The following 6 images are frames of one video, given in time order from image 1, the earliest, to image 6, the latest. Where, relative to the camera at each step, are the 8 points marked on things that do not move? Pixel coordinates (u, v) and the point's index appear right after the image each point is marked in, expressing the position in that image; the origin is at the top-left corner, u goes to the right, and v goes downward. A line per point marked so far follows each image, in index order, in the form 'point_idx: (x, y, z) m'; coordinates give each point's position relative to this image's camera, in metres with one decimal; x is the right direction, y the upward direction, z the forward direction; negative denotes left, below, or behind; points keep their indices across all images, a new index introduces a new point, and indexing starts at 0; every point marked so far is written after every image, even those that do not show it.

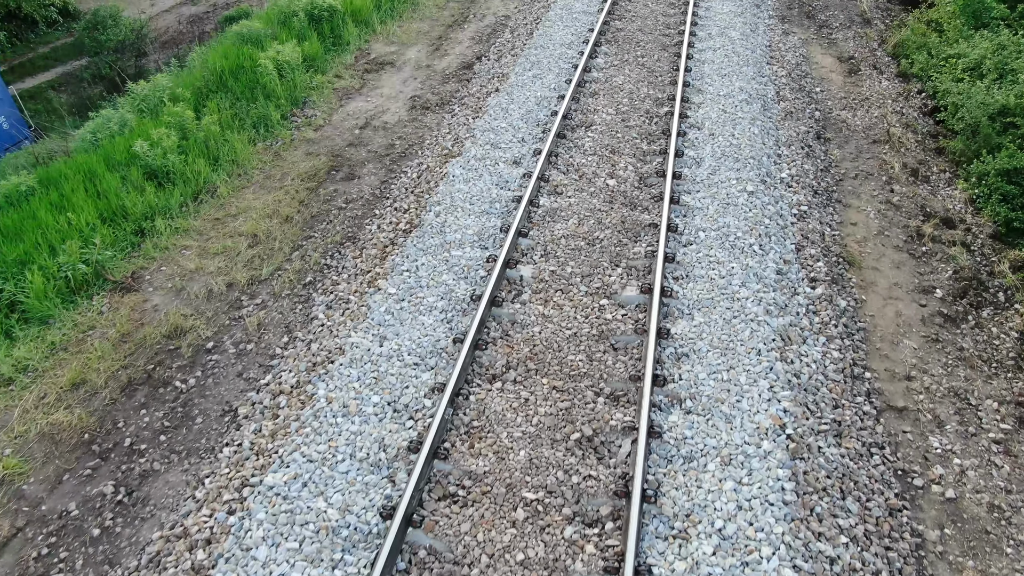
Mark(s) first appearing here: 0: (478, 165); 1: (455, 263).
0: (-0.3, +1.1, +7.0) m
1: (-0.4, +0.2, +5.8) m
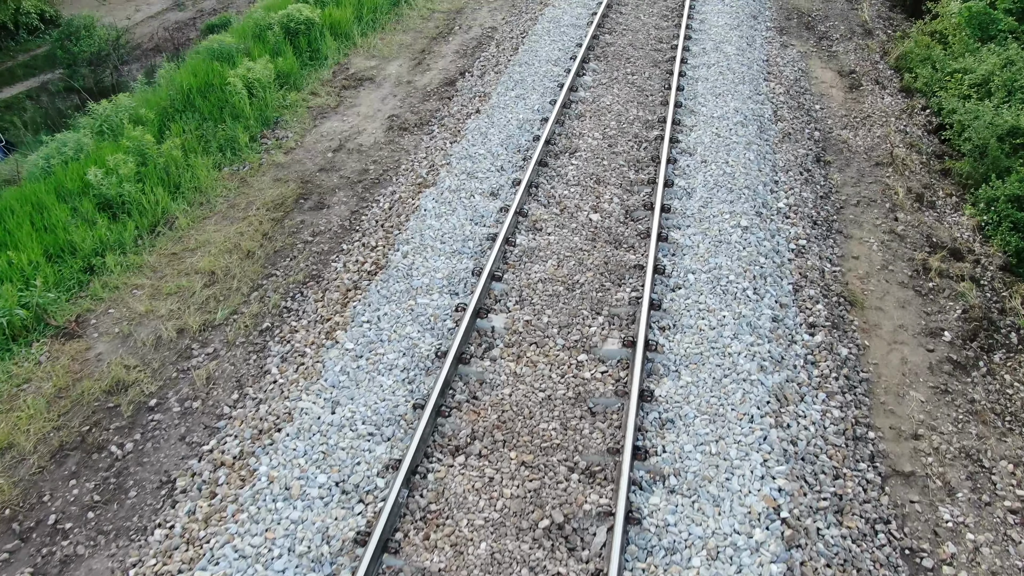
0: (-0.5, +0.8, +6.6) m
1: (-0.6, -0.2, +5.3) m
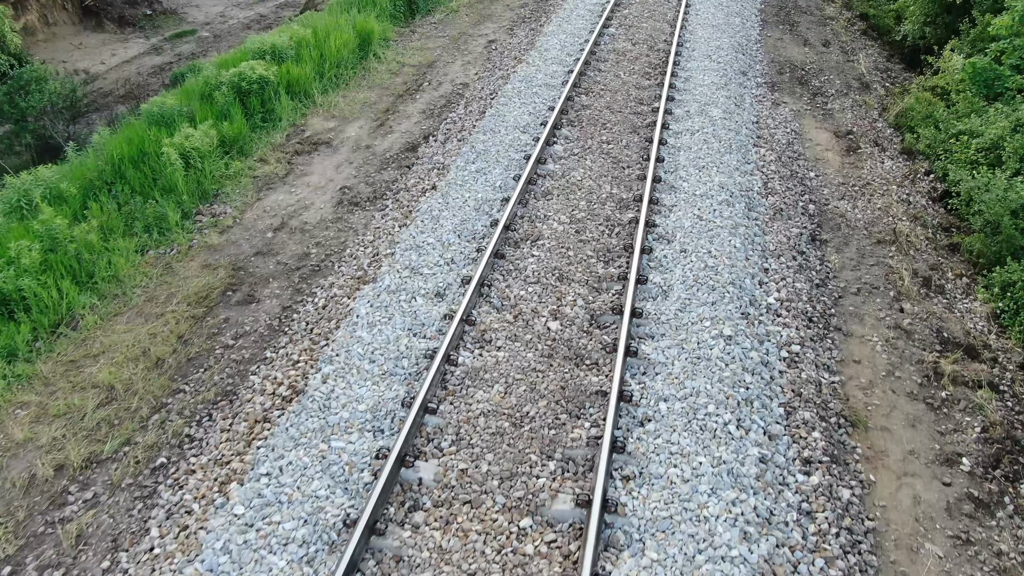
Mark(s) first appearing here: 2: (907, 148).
0: (-0.9, -0.1, +5.7) m
1: (-1.0, -1.0, +4.4) m
2: (+5.1, +1.8, +10.2) m
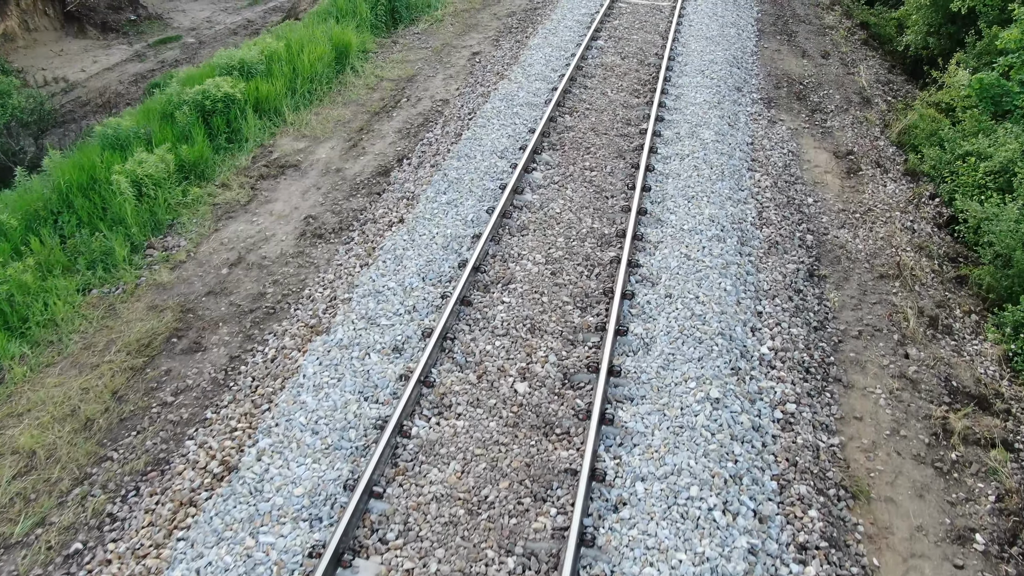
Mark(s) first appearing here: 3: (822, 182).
0: (-1.1, -0.4, +5.1) m
1: (-1.2, -1.3, +3.8) m
2: (+4.9, +1.5, +9.6) m
3: (+3.5, +1.2, +8.9) m
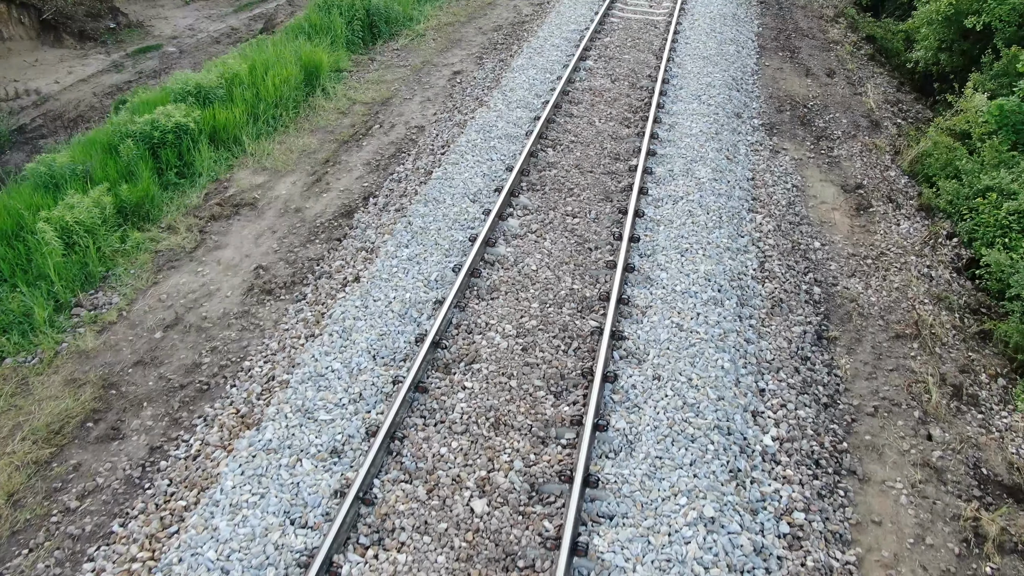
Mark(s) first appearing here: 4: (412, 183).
0: (-1.4, -1.0, +4.4) m
1: (-1.5, -1.8, +3.0) m
2: (+4.7, +0.9, +8.8) m
3: (+3.3, +0.7, +8.1) m
4: (-1.0, +1.0, +7.6) m
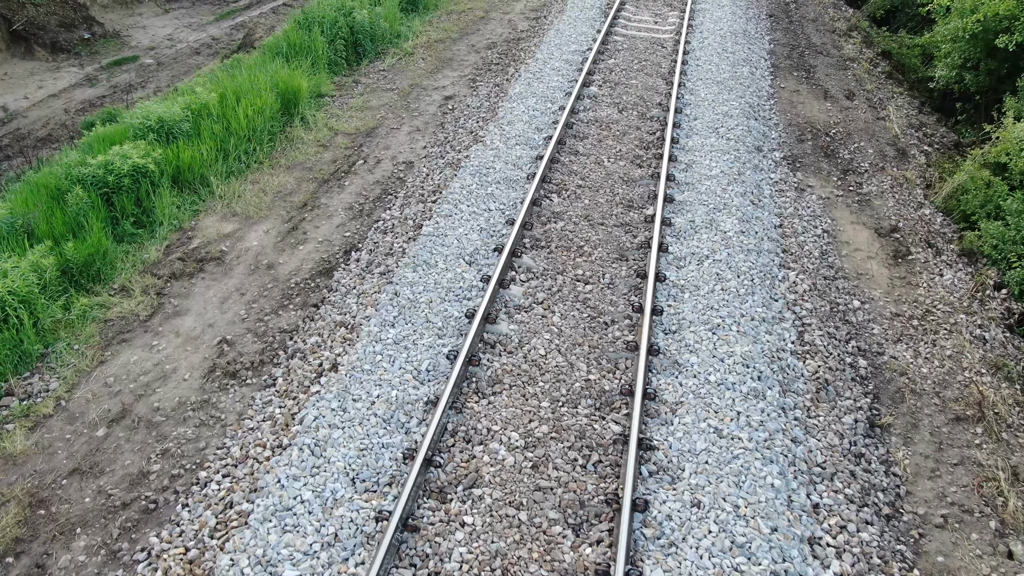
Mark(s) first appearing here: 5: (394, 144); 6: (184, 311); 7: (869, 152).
0: (-1.3, -1.5, +3.5) m
1: (-1.4, -2.4, +2.1) m
2: (+4.7, +0.4, +8.0) m
3: (+3.3, +0.1, +7.3) m
4: (-1.0, +0.4, +6.7) m
5: (-1.4, +1.6, +8.9) m
6: (-2.7, -0.2, +6.4) m
7: (+4.4, +1.6, +9.5) m
